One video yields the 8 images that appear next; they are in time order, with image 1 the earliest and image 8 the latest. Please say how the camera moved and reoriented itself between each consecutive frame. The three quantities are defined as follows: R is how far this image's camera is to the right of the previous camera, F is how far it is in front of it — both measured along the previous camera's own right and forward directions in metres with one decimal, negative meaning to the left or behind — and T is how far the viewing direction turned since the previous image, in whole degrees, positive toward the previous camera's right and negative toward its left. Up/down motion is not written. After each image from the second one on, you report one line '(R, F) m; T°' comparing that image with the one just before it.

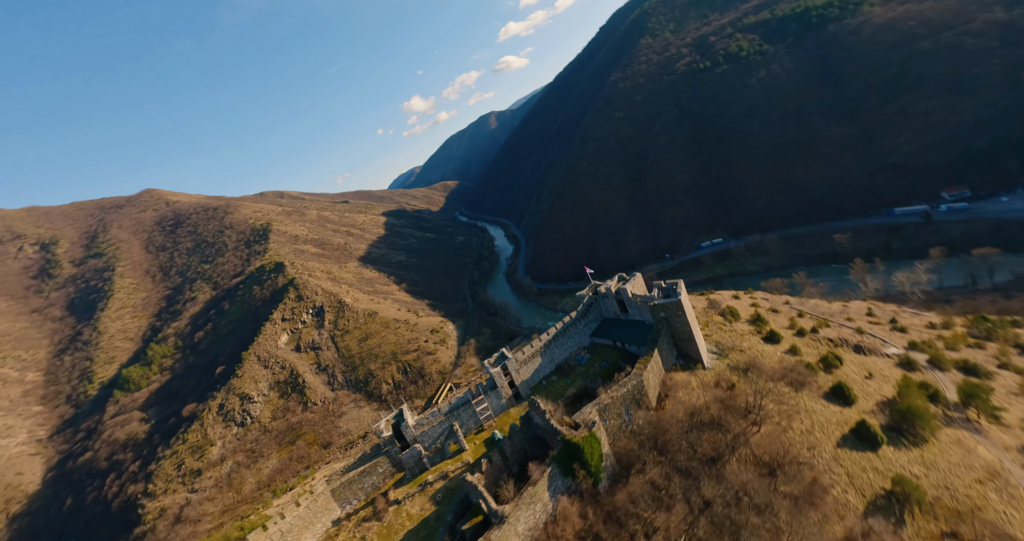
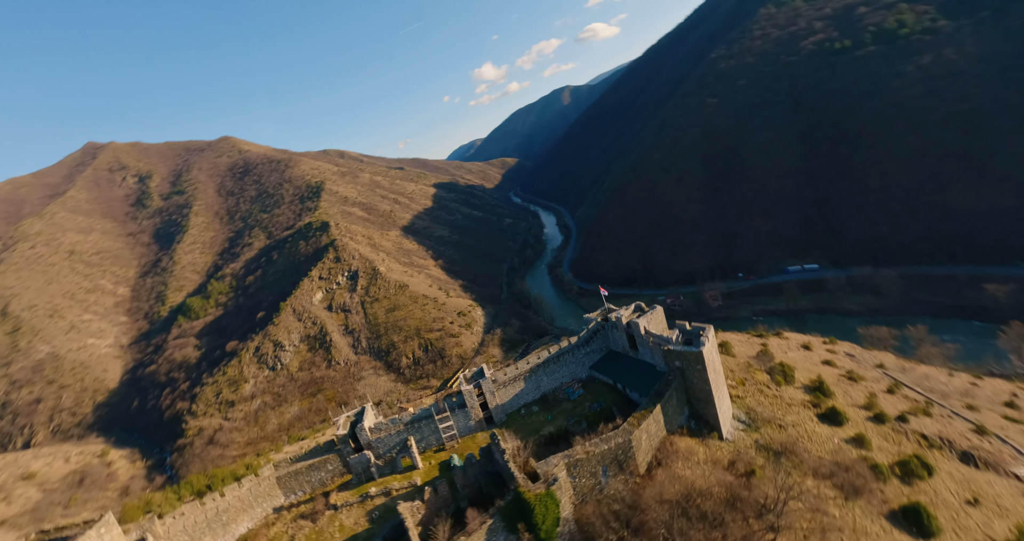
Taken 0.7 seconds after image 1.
(+7.2, +5.8) m; -12°
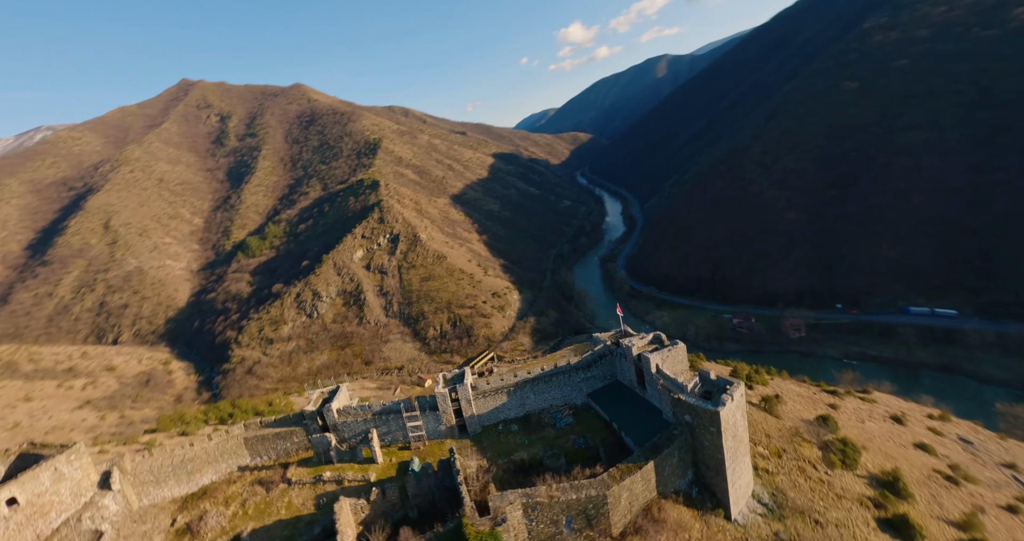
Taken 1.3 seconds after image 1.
(+5.6, +5.1) m; -11°
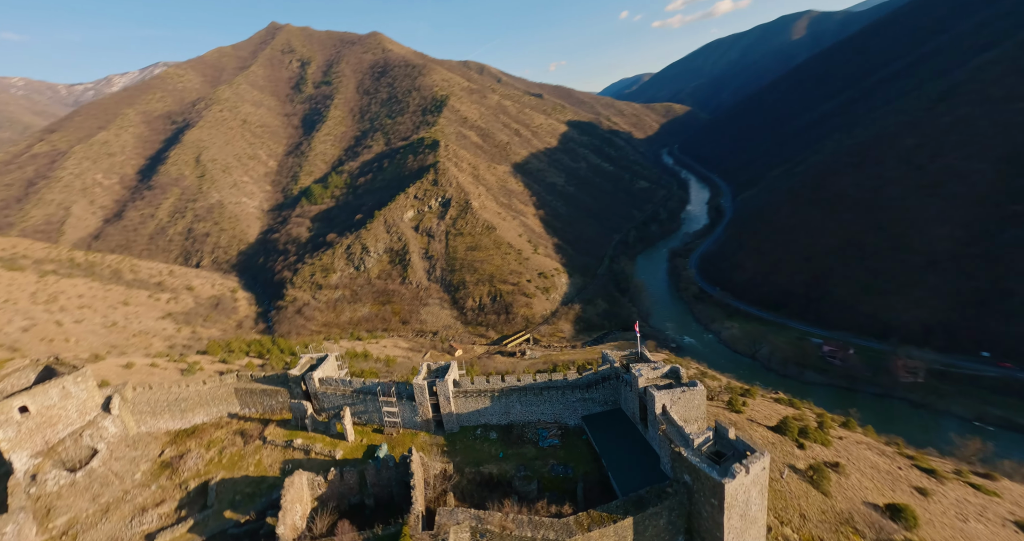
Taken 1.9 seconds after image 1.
(+5.0, +4.6) m; -10°
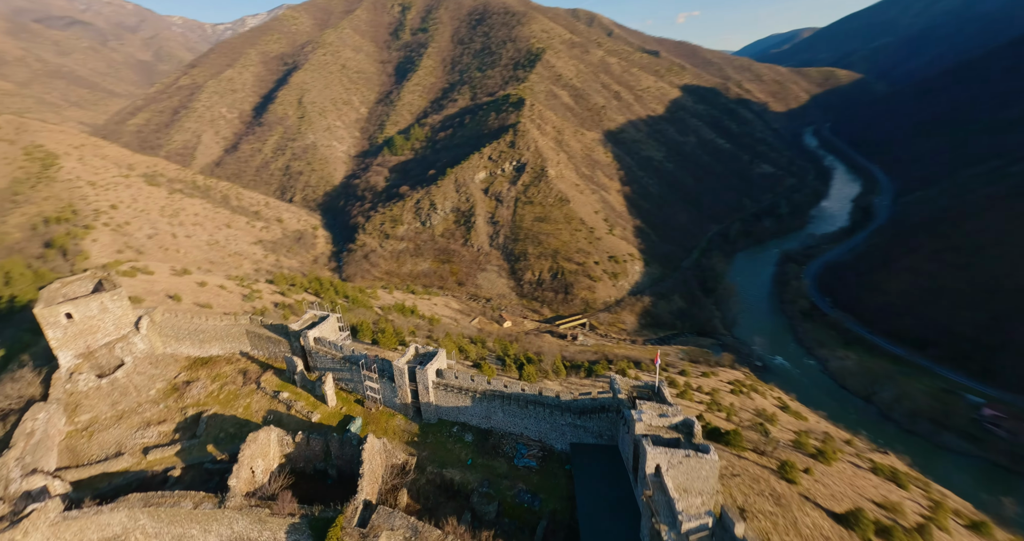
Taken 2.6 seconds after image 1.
(+5.2, +5.2) m; -13°
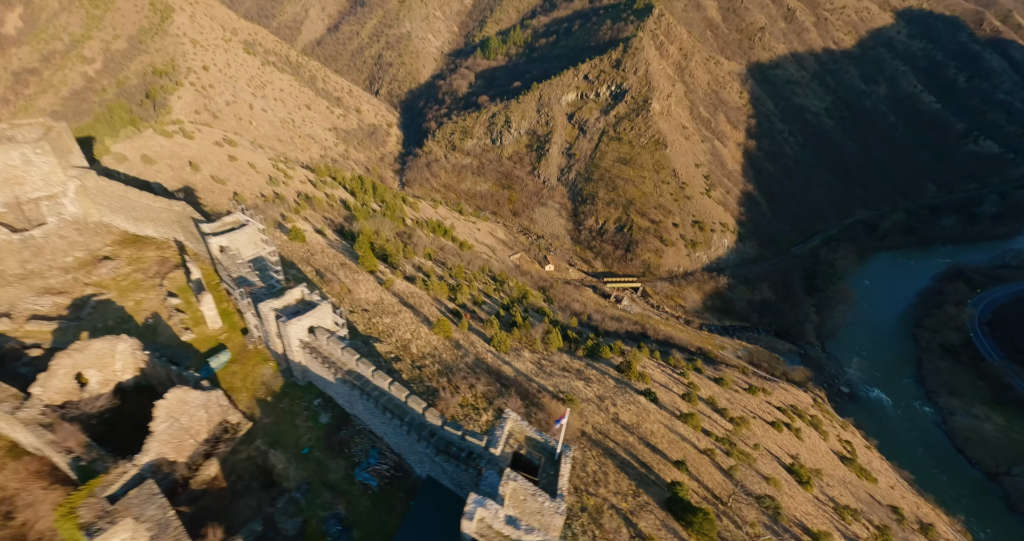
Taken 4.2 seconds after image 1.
(+8.5, +9.8) m; -13°
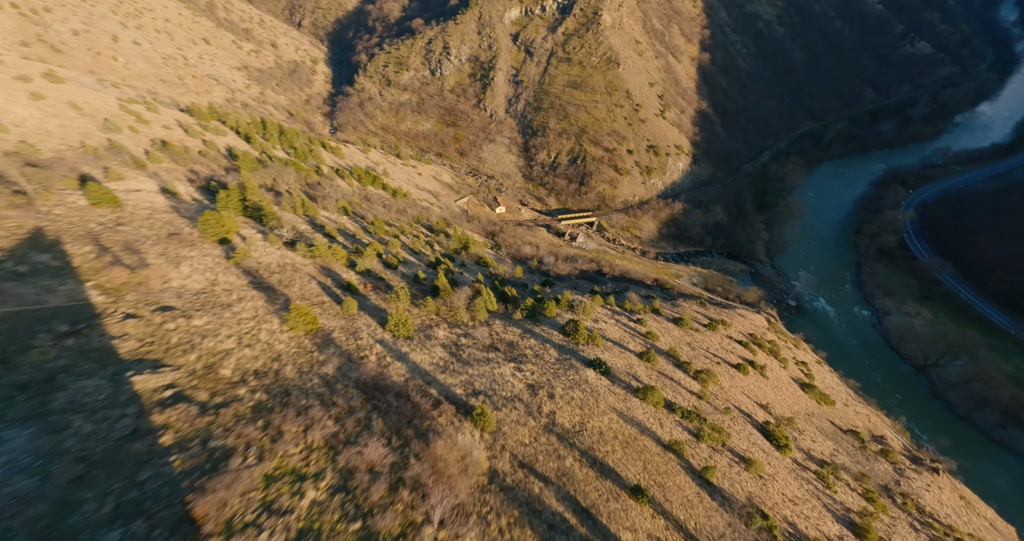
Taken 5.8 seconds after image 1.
(+4.0, +4.1) m; +3°
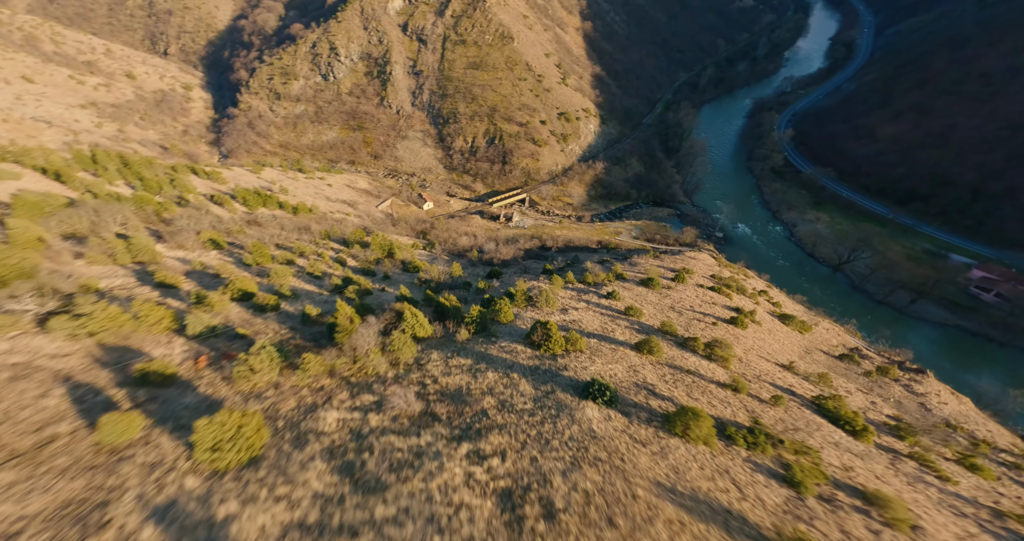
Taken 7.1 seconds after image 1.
(+0.9, +1.7) m; +7°
